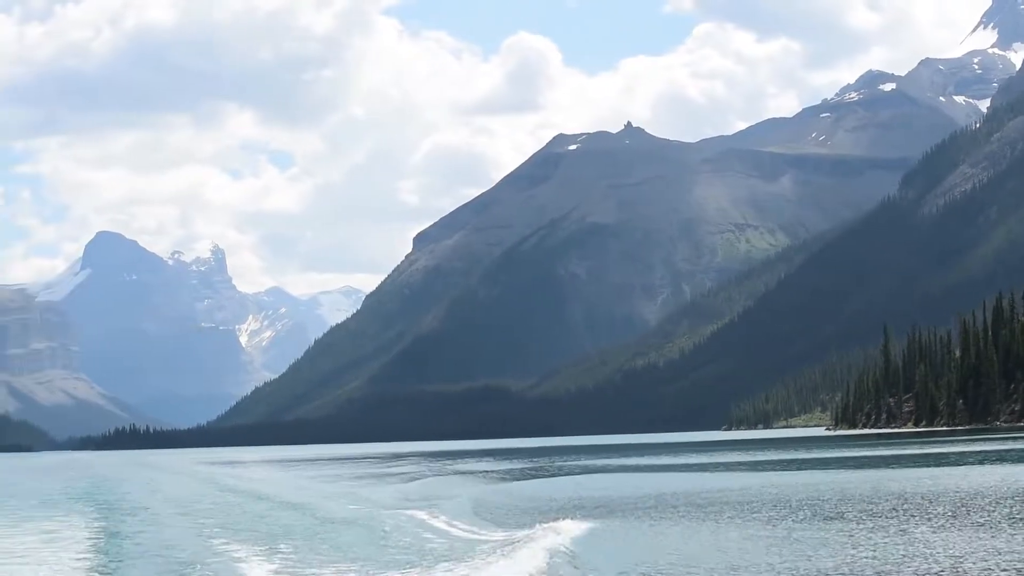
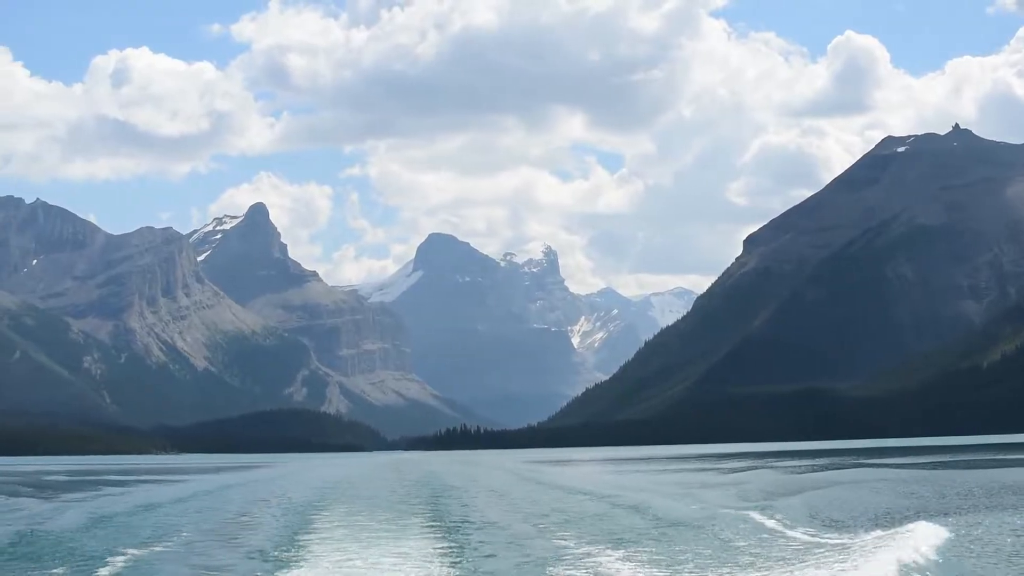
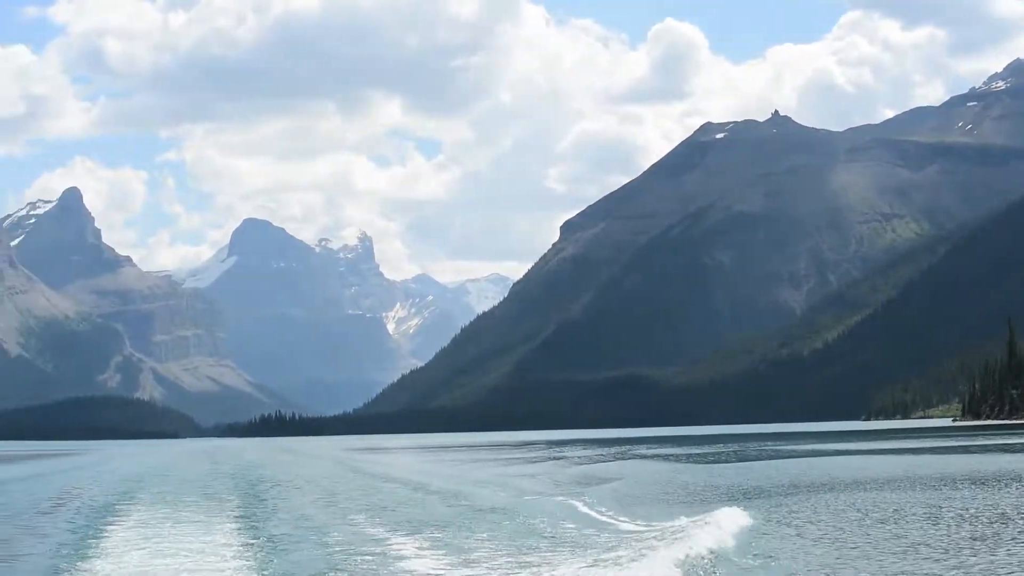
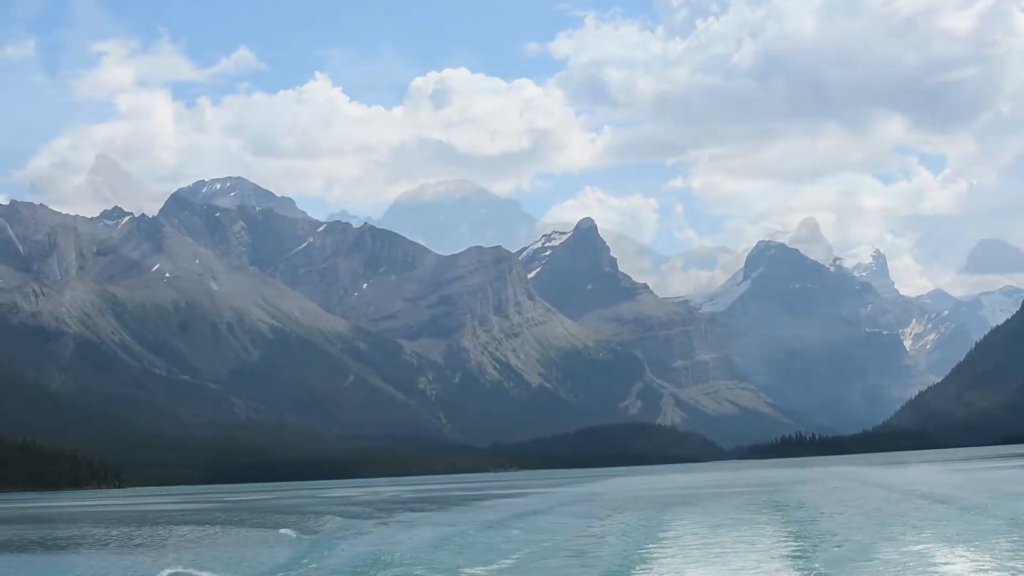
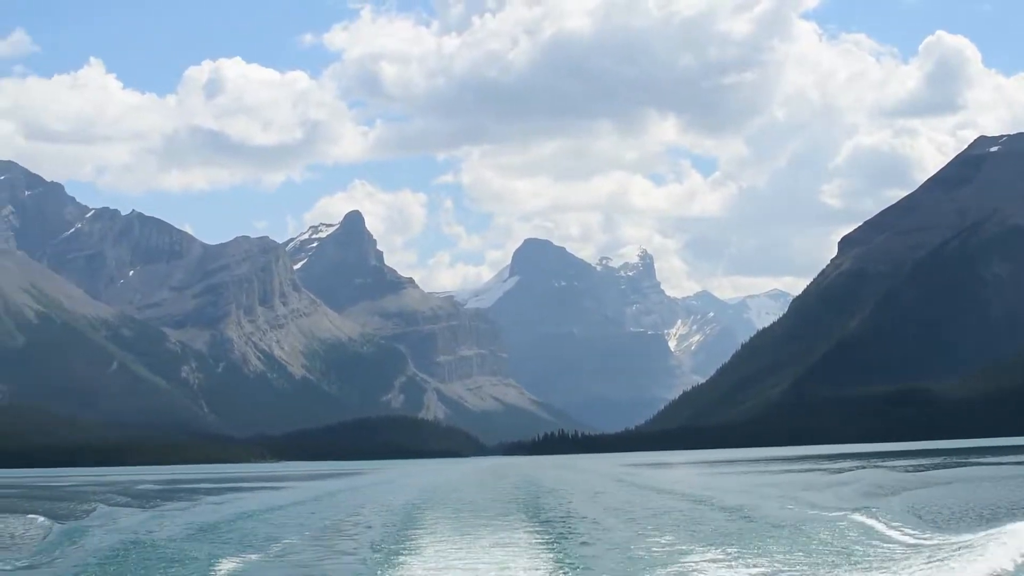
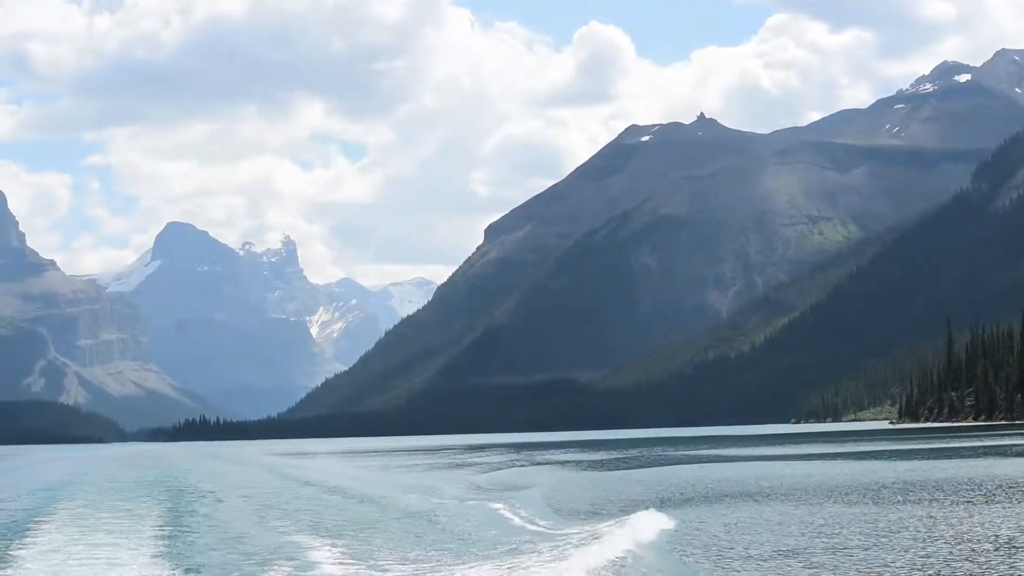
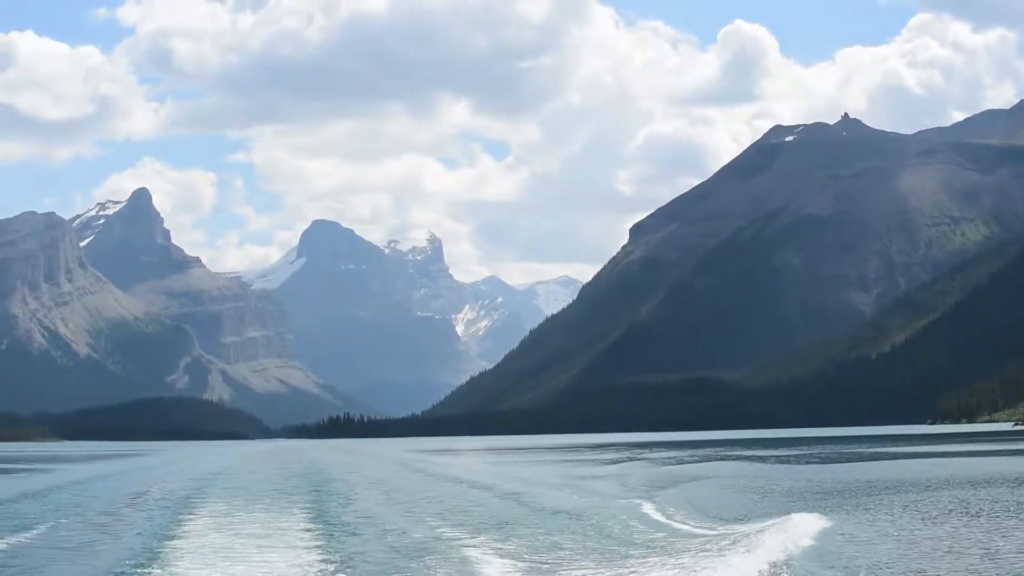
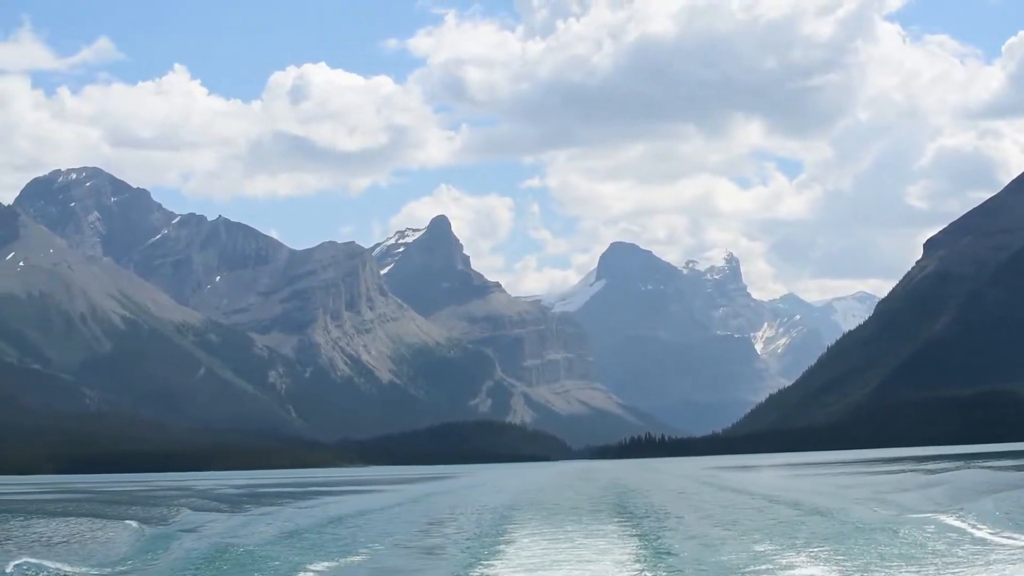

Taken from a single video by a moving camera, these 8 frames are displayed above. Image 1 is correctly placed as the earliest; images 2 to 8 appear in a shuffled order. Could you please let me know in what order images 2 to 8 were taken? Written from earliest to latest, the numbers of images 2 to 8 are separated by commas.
6, 3, 7, 2, 5, 8, 4
